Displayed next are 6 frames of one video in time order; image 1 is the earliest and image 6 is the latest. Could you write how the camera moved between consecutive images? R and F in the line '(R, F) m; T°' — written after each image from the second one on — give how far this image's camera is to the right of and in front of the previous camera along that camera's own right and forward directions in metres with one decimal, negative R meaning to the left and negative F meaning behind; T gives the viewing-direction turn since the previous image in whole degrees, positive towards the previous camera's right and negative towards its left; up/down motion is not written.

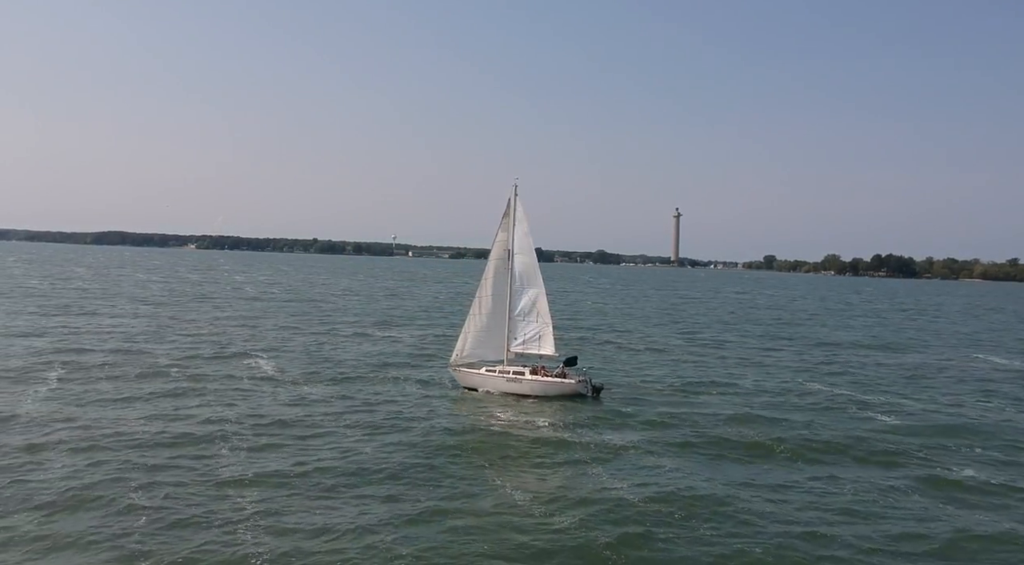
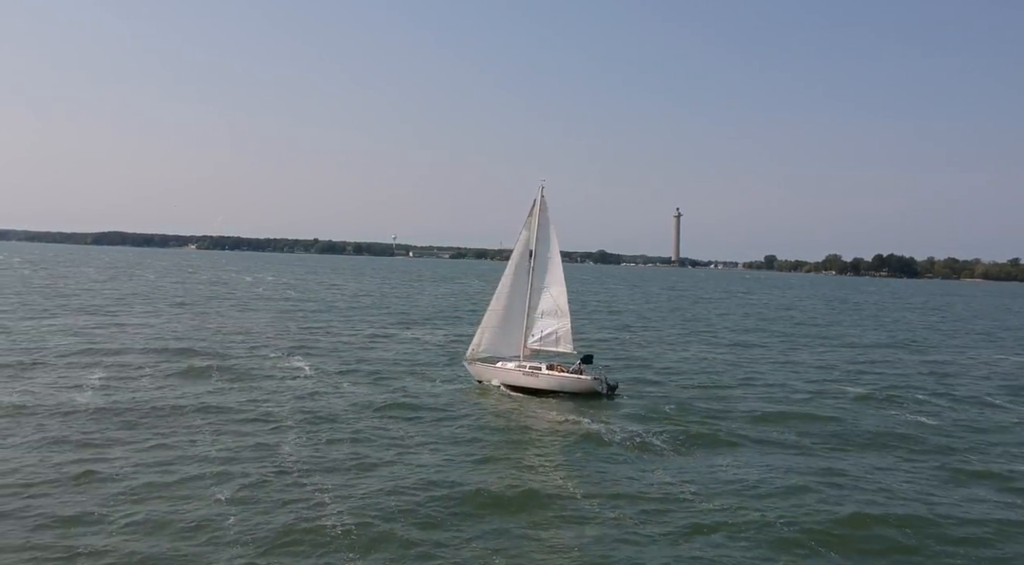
(-0.6, -0.3) m; 0°
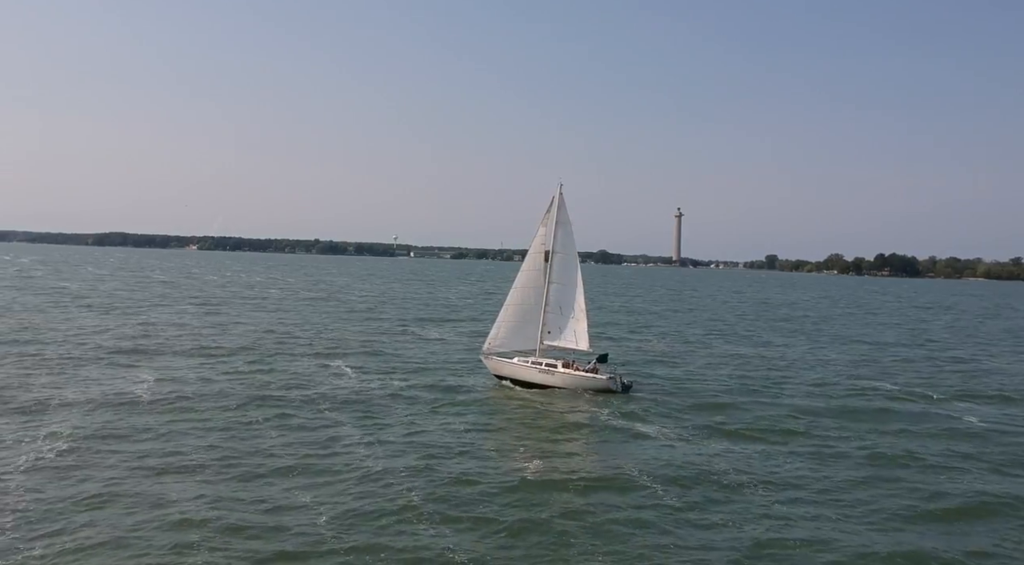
(-0.6, -0.5) m; 0°
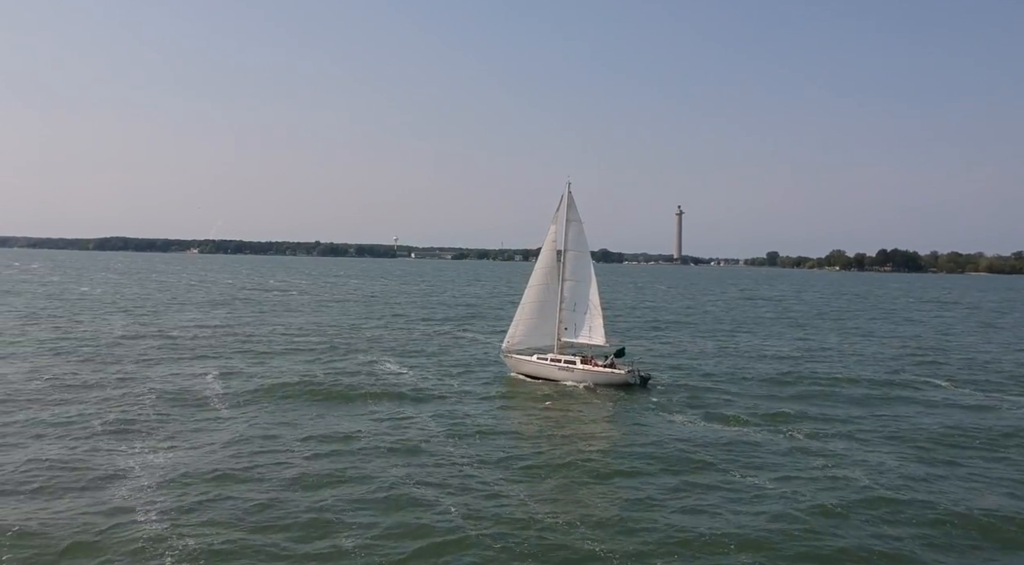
(-0.7, -1.0) m; 0°
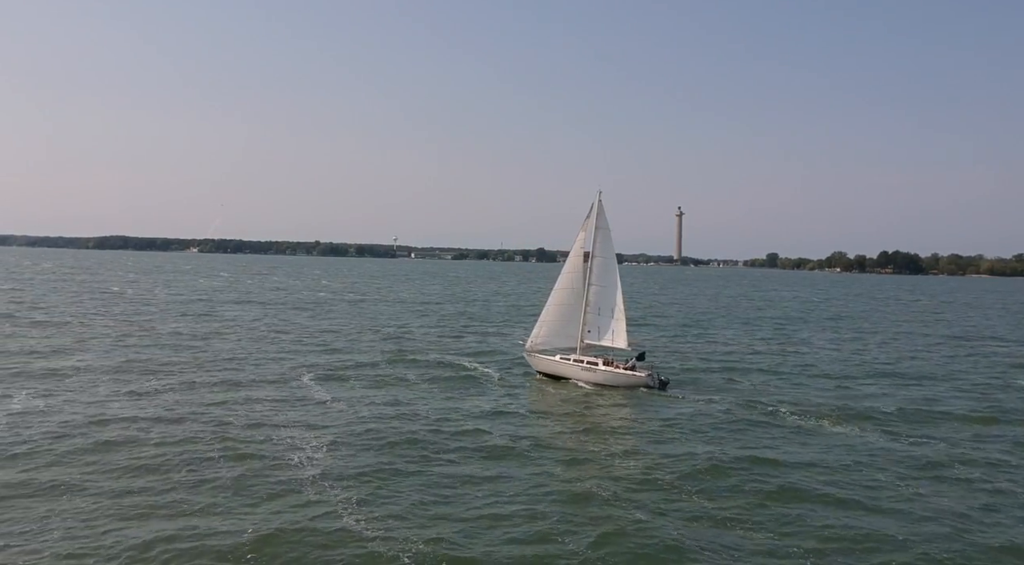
(-0.5, -1.3) m; -1°
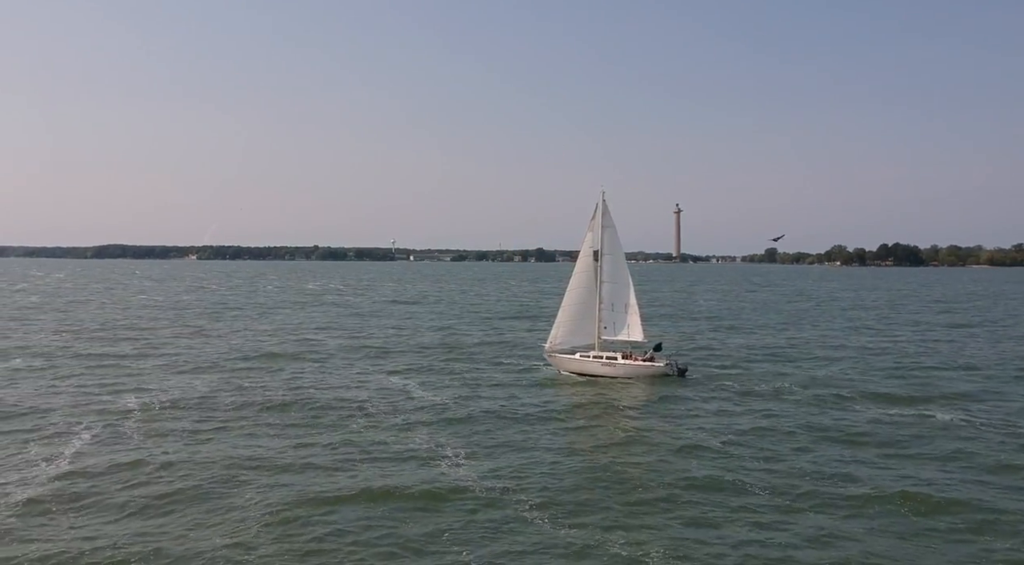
(-0.9, -2.1) m; 0°
